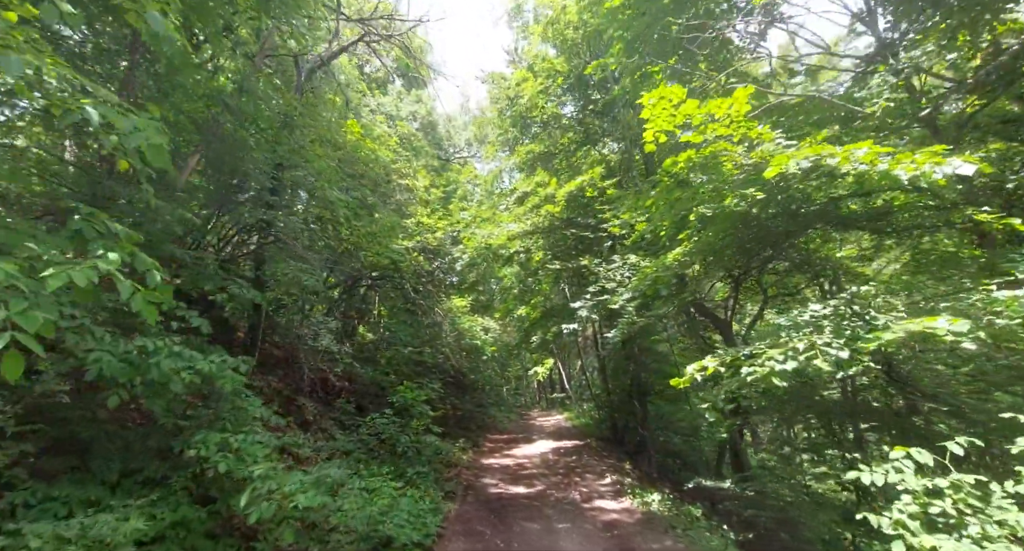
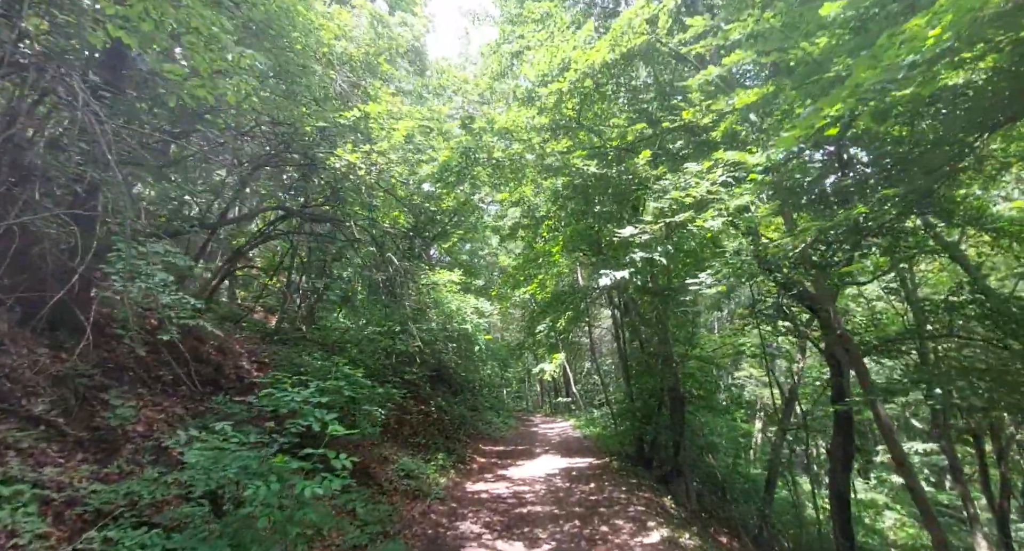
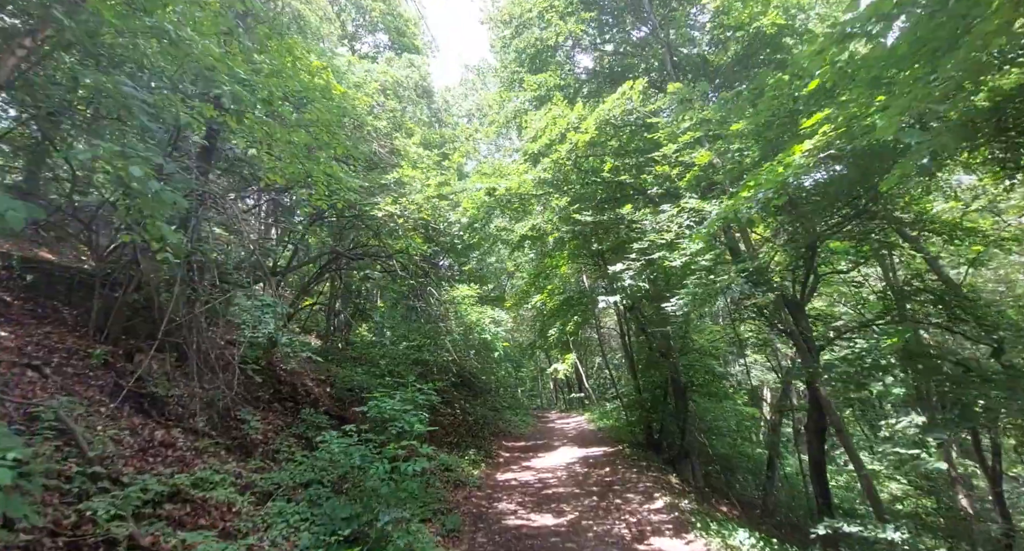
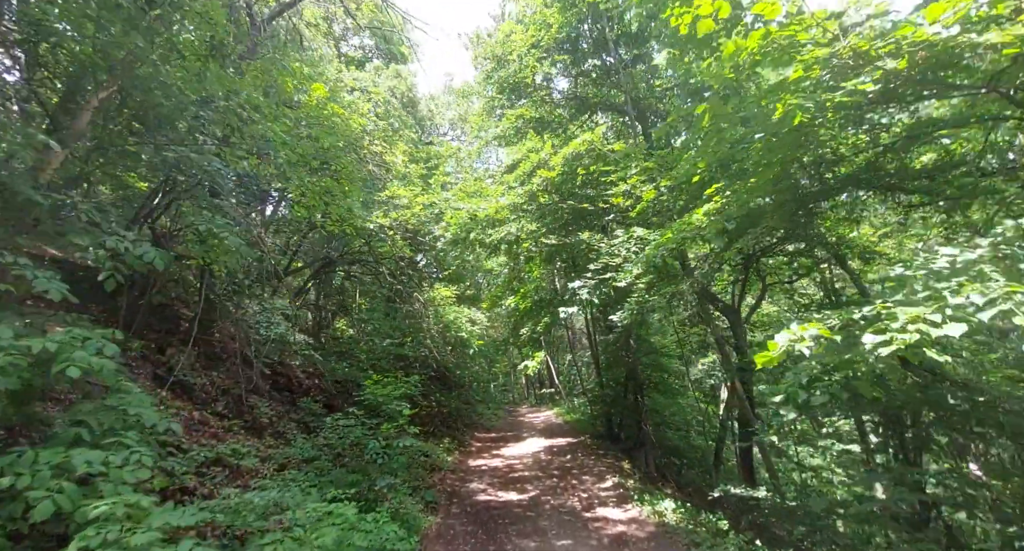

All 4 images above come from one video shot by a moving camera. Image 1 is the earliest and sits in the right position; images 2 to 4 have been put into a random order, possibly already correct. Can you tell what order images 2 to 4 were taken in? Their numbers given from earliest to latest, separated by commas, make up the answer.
4, 3, 2
